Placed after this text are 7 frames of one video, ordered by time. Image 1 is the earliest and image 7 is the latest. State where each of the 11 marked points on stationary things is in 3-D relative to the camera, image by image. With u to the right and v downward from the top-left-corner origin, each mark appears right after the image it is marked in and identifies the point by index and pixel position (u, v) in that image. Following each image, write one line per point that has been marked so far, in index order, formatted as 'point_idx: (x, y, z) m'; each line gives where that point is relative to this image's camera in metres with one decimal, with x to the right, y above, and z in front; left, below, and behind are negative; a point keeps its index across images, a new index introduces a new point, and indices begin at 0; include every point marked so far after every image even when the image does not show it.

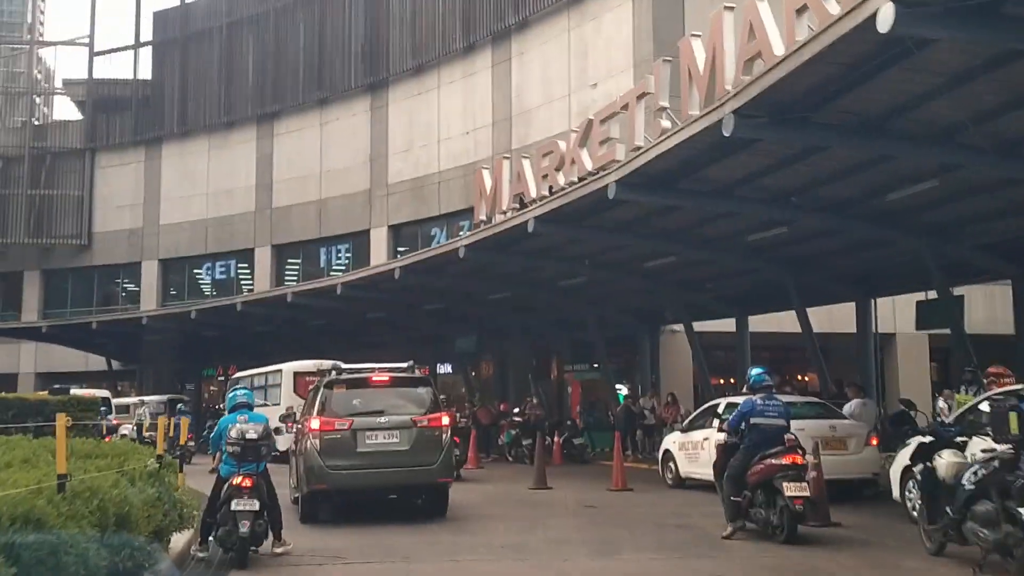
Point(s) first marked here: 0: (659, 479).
0: (+2.5, -3.3, +17.2) m
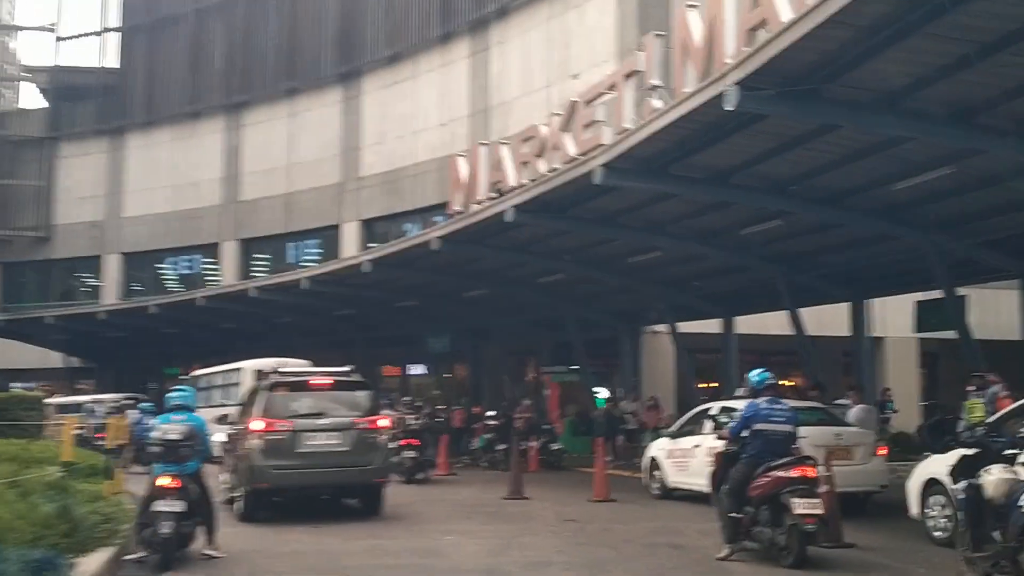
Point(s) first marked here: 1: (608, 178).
0: (+2.1, -3.2, +16.0) m
1: (+1.4, +1.6, +14.7) m
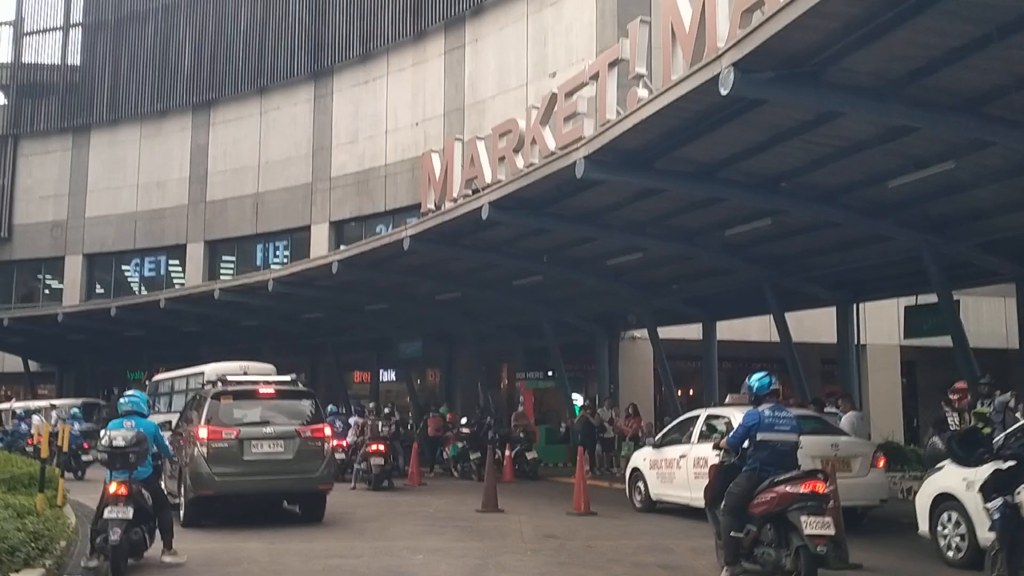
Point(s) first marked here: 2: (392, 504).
0: (+1.7, -3.2, +15.2) m
1: (+1.1, +1.6, +13.9) m
2: (-2.0, -3.5, +16.6) m
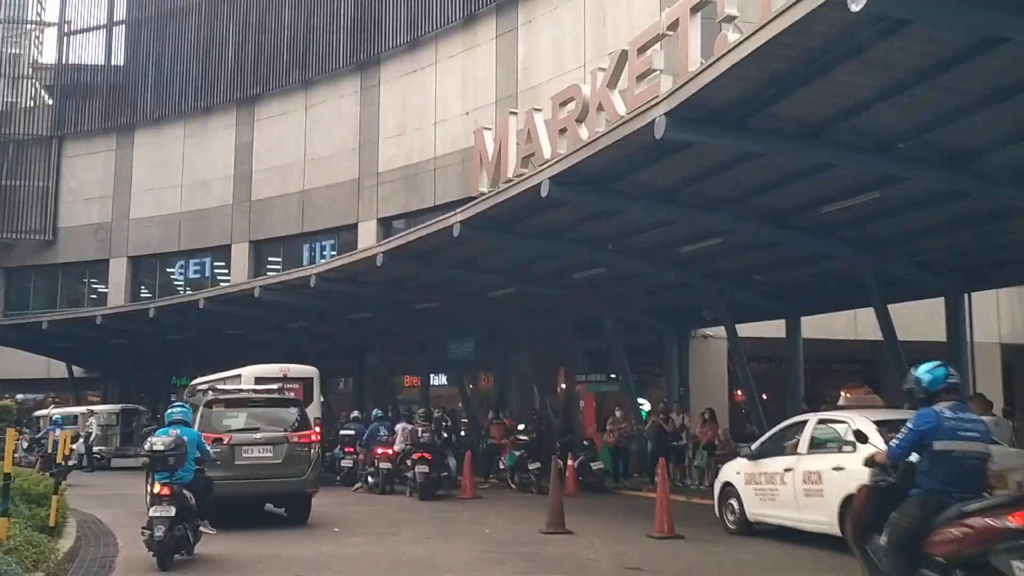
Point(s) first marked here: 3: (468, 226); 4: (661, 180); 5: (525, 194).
0: (+2.6, -3.0, +13.0) m
1: (+1.9, +1.8, +11.8) m
2: (-1.0, -3.3, +14.6) m
3: (-0.8, +1.1, +17.9) m
4: (+2.1, +1.5, +14.4) m
5: (+0.2, +1.4, +15.5) m
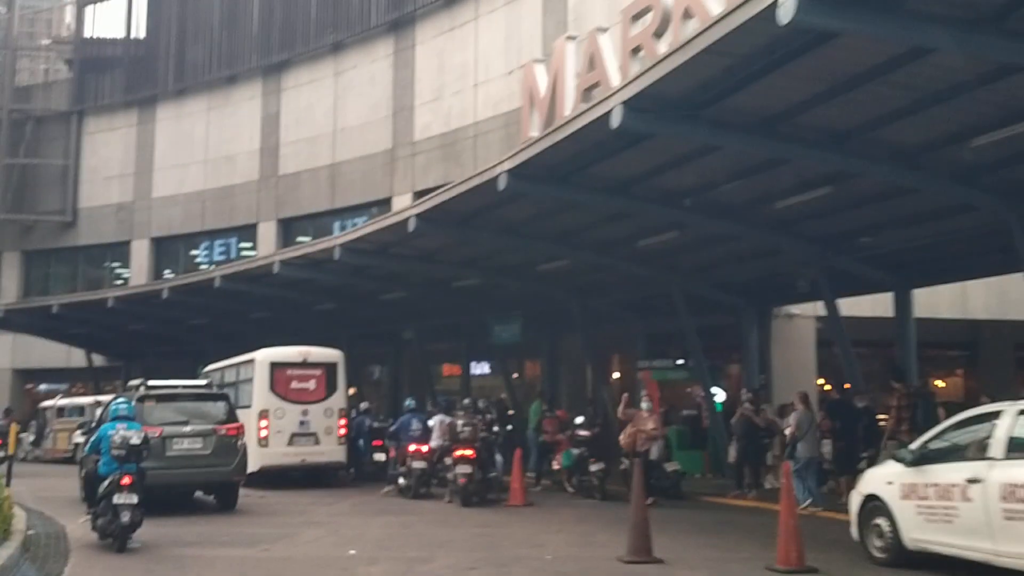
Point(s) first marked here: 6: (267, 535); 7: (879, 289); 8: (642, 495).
0: (+3.2, -2.5, +9.8) m
1: (+2.5, +2.3, +8.6) m
2: (-0.3, -2.8, +11.6) m
3: (+0.1, +1.6, +14.8) m
4: (+2.8, +2.0, +11.2) m
5: (+1.0, +2.0, +12.4) m
6: (-2.9, -3.0, +12.1) m
7: (+6.4, 0.0, +17.4) m
8: (+1.2, -2.1, +9.3) m
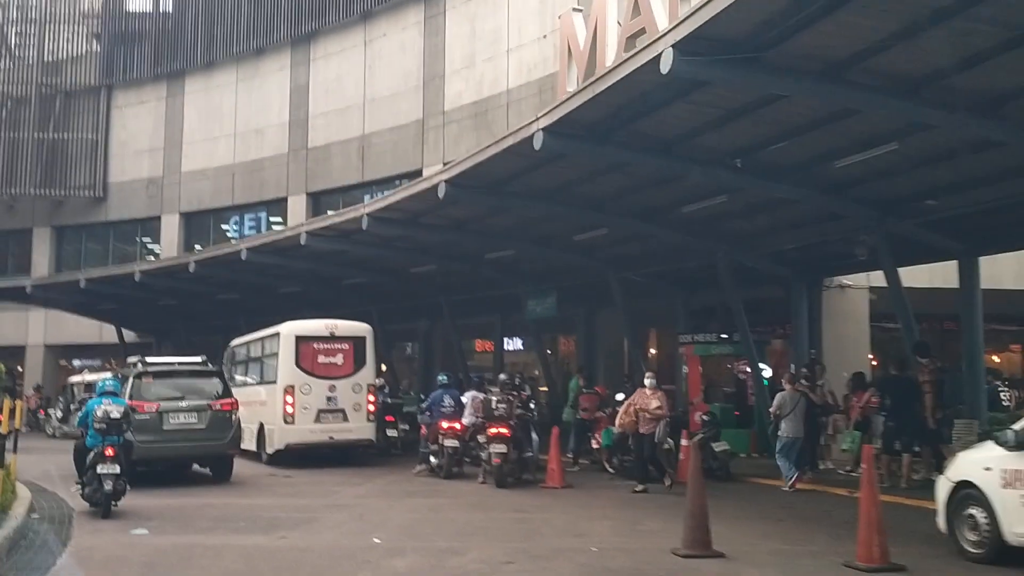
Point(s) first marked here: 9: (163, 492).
0: (+3.6, -2.2, +8.8) m
1: (+2.8, +2.6, +7.4) m
2: (+0.1, -2.5, +10.7) m
3: (+0.6, +2.1, +13.8) m
4: (+3.2, +2.4, +10.1) m
5: (+1.4, +2.4, +11.3) m
6: (-2.5, -2.6, +11.3) m
7: (+7.0, +0.5, +16.2) m
8: (+1.5, -1.7, +8.3) m
9: (-5.1, -2.9, +14.6) m
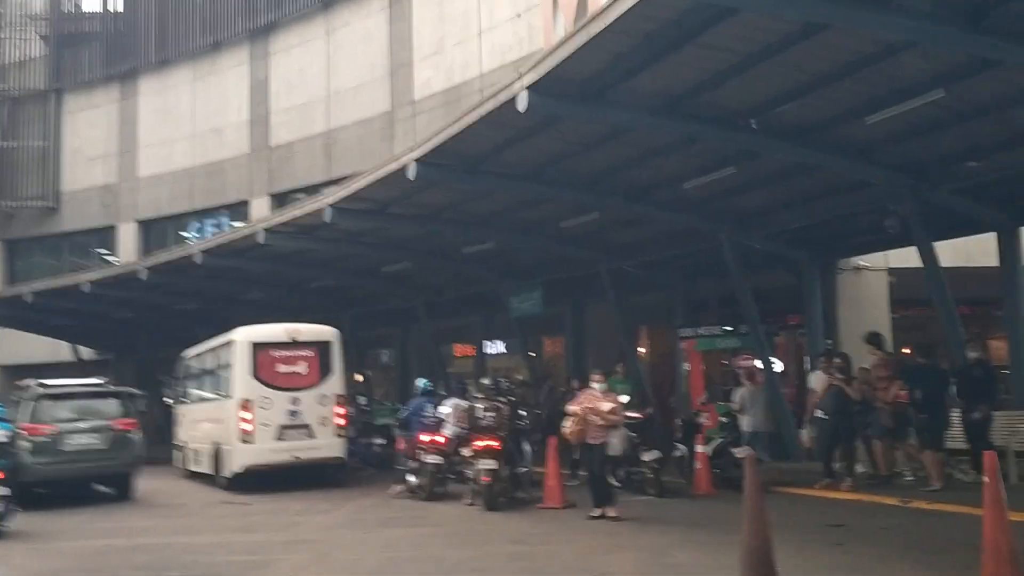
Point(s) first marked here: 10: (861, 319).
0: (+3.6, -1.9, +6.9) m
1: (+2.6, +2.9, +5.5) m
2: (+0.1, -2.3, +8.7) m
3: (+0.4, +2.2, +11.8) m
4: (+3.0, +2.7, +8.2) m
5: (+1.2, +2.6, +9.4) m
6: (-2.5, -2.5, +9.2) m
7: (+6.7, +0.9, +14.4) m
8: (+1.5, -1.5, +6.4) m
9: (-5.1, -2.9, +12.4) m
10: (+6.4, -0.6, +18.3) m
